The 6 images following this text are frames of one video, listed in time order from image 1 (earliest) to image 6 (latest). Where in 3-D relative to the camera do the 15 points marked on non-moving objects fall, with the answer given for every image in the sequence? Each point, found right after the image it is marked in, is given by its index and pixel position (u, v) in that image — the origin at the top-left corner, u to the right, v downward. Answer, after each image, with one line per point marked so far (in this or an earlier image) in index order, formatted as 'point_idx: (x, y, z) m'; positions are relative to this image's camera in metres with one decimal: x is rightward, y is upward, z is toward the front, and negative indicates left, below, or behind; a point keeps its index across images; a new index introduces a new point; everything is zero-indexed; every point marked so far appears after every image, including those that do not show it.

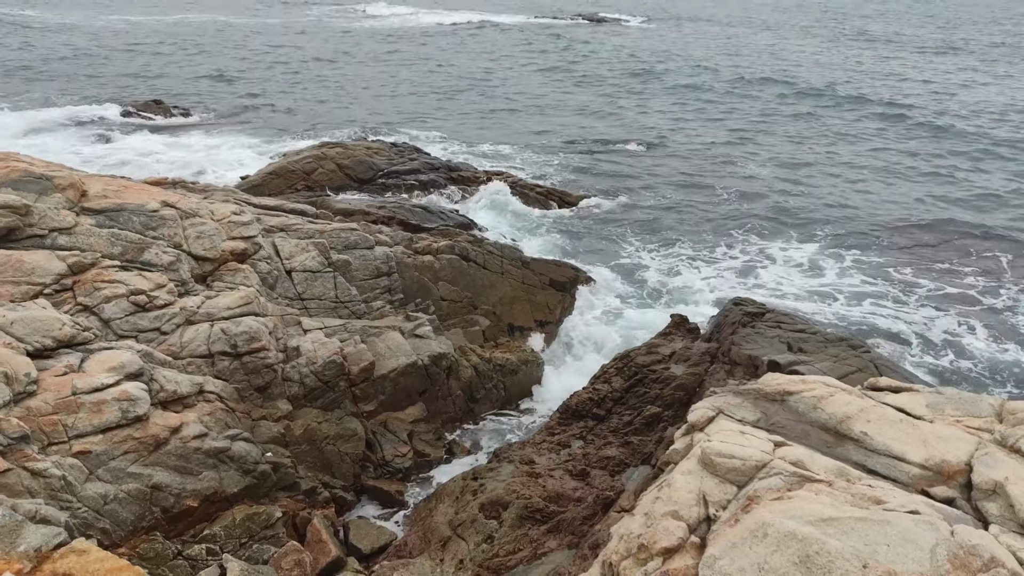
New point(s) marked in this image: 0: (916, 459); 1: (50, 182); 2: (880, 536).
0: (+2.7, -1.1, +4.6) m
1: (-6.8, +1.4, +9.9) m
2: (+1.8, -1.2, +3.3) m
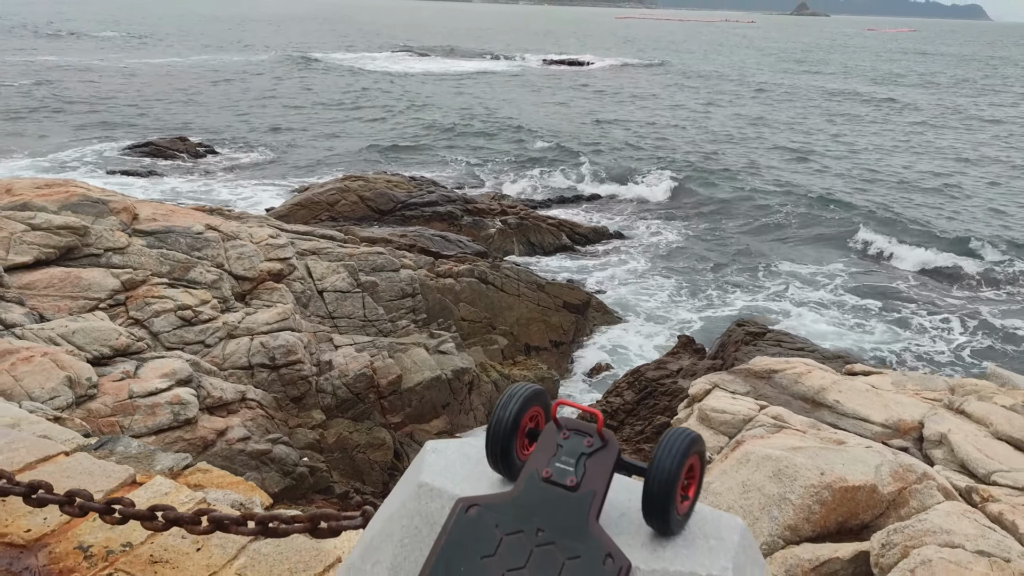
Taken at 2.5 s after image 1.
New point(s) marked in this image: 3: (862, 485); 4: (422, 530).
0: (+2.9, -1.0, +5.6) m
1: (-6.5, +1.2, +11.0) m
2: (+2.0, -1.0, +4.2) m
3: (+2.0, -1.1, +4.0) m
4: (-0.3, -0.7, +2.1) m
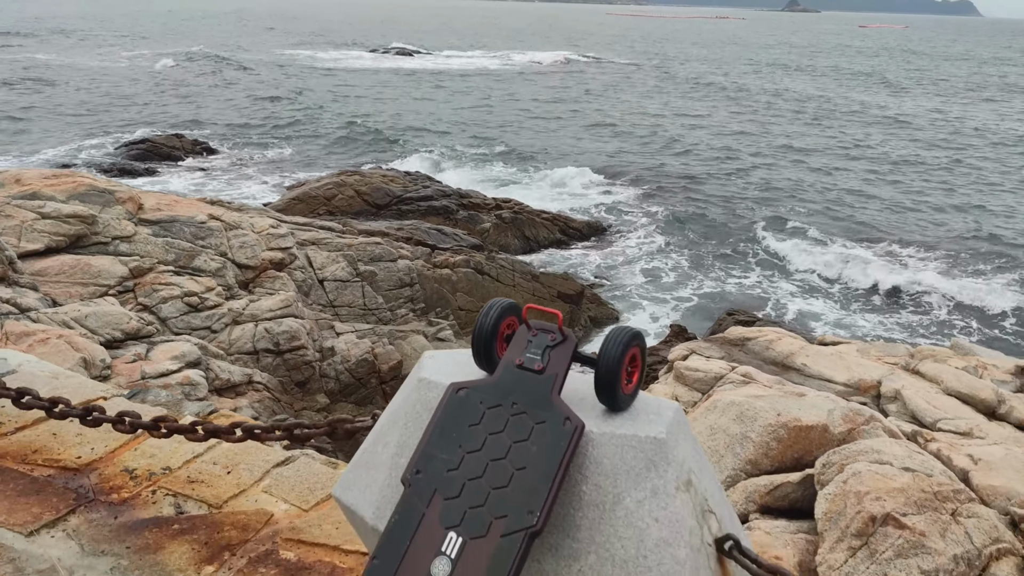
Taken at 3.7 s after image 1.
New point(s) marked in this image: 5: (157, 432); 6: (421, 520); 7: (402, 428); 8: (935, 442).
0: (+2.9, -0.8, +6.1) m
1: (-6.6, +1.5, +11.5) m
2: (+1.9, -0.8, +4.7) m
3: (+1.9, -0.9, +4.4) m
4: (-0.3, -0.5, +2.6) m
5: (-1.8, -0.7, +3.6) m
6: (-0.3, -0.7, +2.2) m
7: (-0.4, -0.5, +2.6) m
8: (+2.8, -1.0, +4.7) m
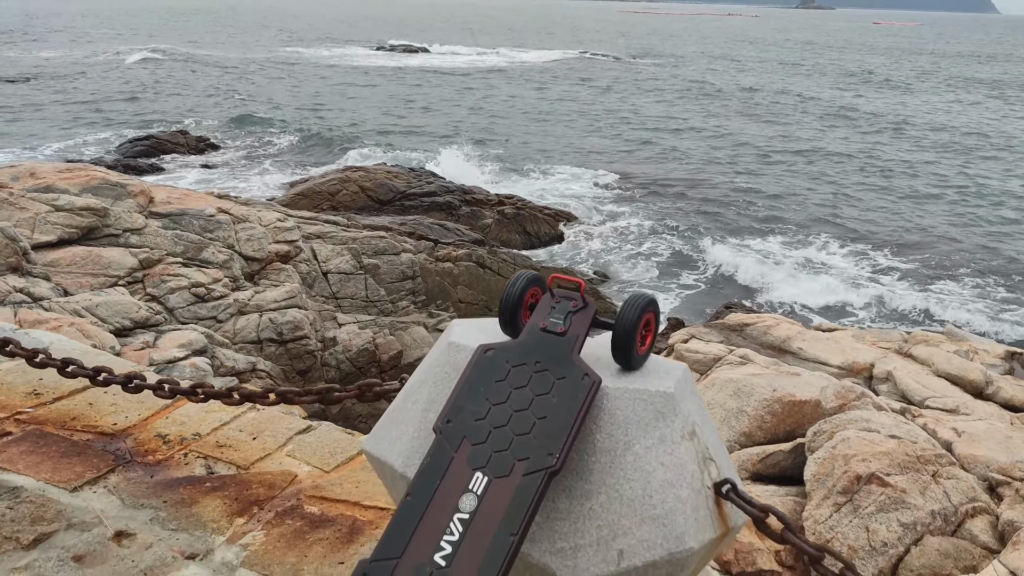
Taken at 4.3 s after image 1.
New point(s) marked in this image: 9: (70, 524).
0: (+2.9, -0.7, +6.3) m
1: (-6.5, +1.7, +11.7) m
2: (+2.0, -0.7, +5.0) m
3: (+2.0, -0.8, +4.7) m
4: (-0.3, -0.4, +2.9) m
5: (-1.8, -0.6, +3.8) m
6: (-0.3, -0.6, +2.4) m
7: (-0.4, -0.4, +2.9) m
8: (+2.9, -0.9, +4.9) m
9: (-2.1, -1.1, +3.3) m
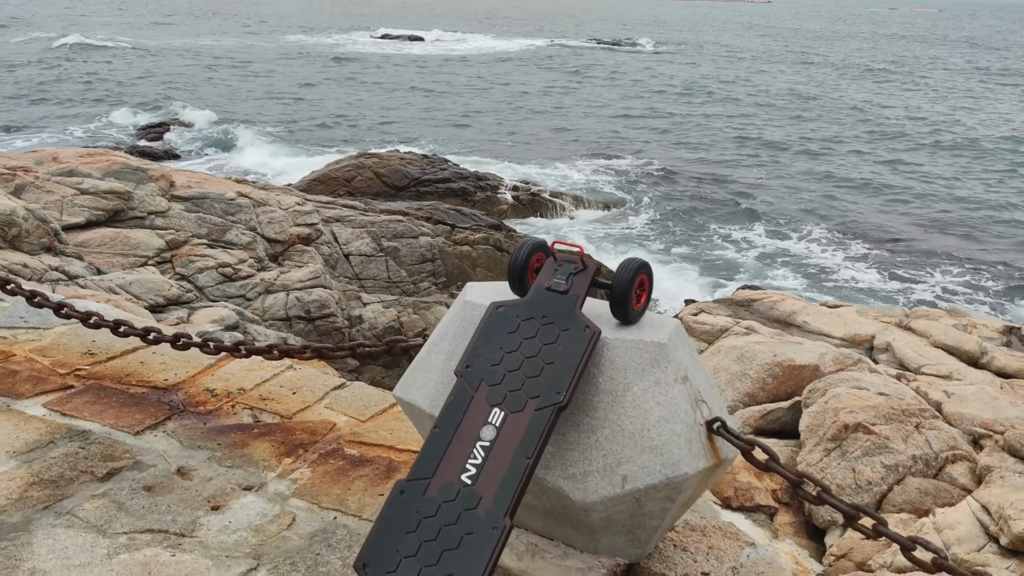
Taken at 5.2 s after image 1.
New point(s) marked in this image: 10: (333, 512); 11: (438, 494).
0: (+3.1, -0.4, +6.6) m
1: (-6.3, +2.0, +12.1) m
2: (+2.1, -0.5, +5.3) m
3: (+2.1, -0.5, +5.0) m
4: (-0.2, -0.2, +3.2) m
5: (-1.7, -0.4, +4.2) m
6: (-0.2, -0.4, +2.7) m
7: (-0.3, -0.2, +3.2) m
8: (+3.0, -0.7, +5.2) m
9: (-2.0, -0.9, +3.6) m
10: (-0.9, -1.1, +3.3) m
11: (-0.3, -0.7, +2.5) m
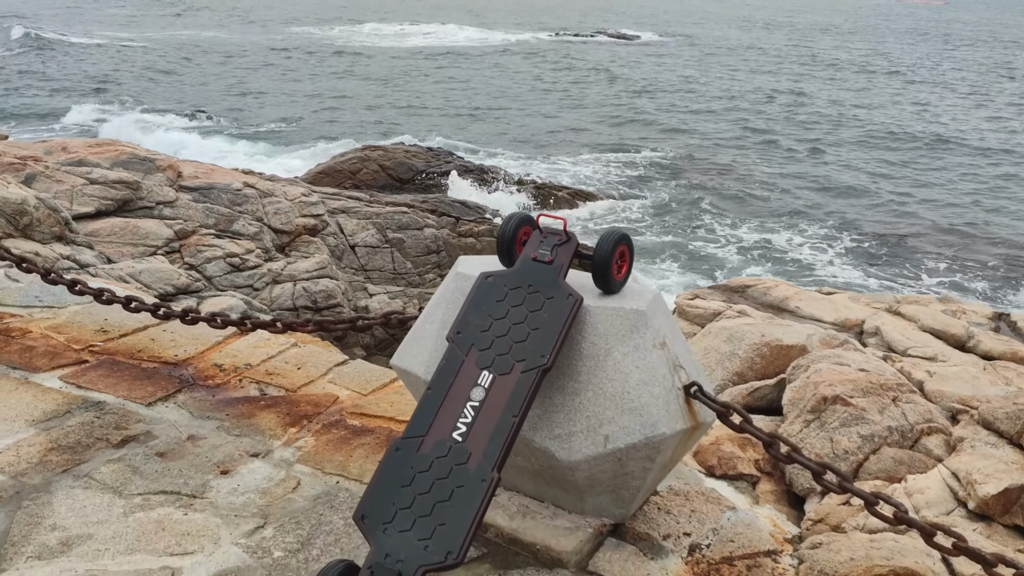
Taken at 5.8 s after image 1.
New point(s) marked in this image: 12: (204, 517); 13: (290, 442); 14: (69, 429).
0: (+3.1, -0.3, +6.7) m
1: (-6.2, +2.2, +12.3) m
2: (+2.1, -0.3, +5.4) m
3: (+2.1, -0.4, +5.1) m
4: (-0.2, -0.1, +3.4) m
5: (-1.7, -0.3, +4.4) m
6: (-0.2, -0.3, +2.9) m
7: (-0.3, -0.1, +3.4) m
8: (+3.0, -0.6, +5.4) m
9: (-2.0, -0.8, +3.8) m
10: (-0.9, -0.9, +3.5) m
11: (-0.3, -0.6, +2.7) m
12: (-1.4, -1.0, +3.2) m
13: (-1.2, -0.8, +3.8) m
14: (-2.4, -0.8, +3.8) m
